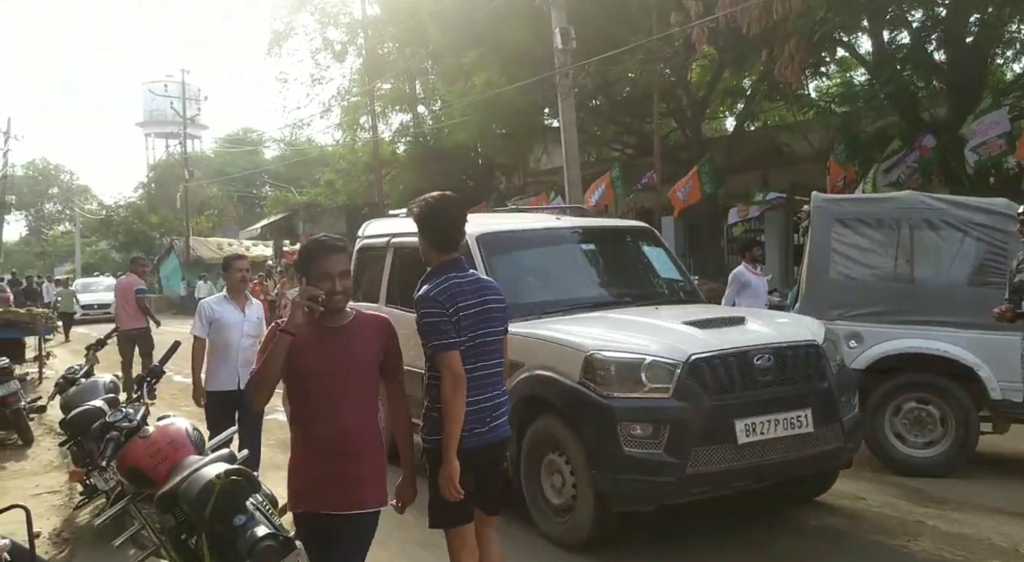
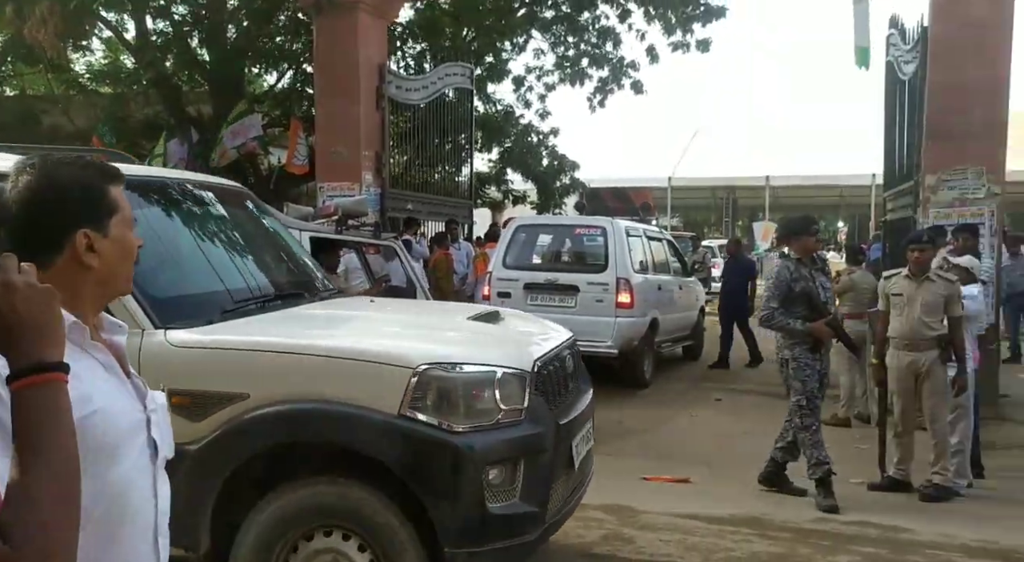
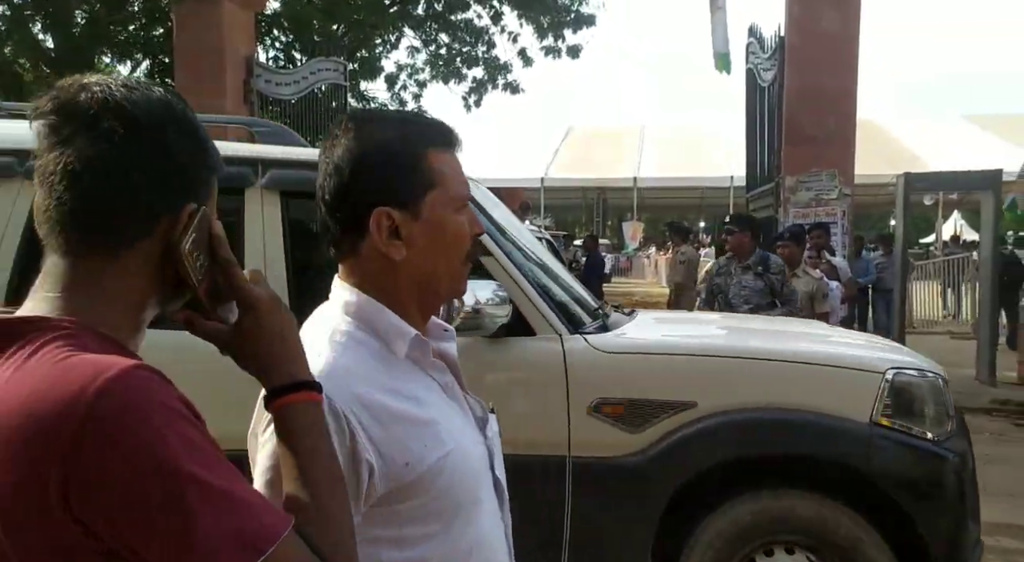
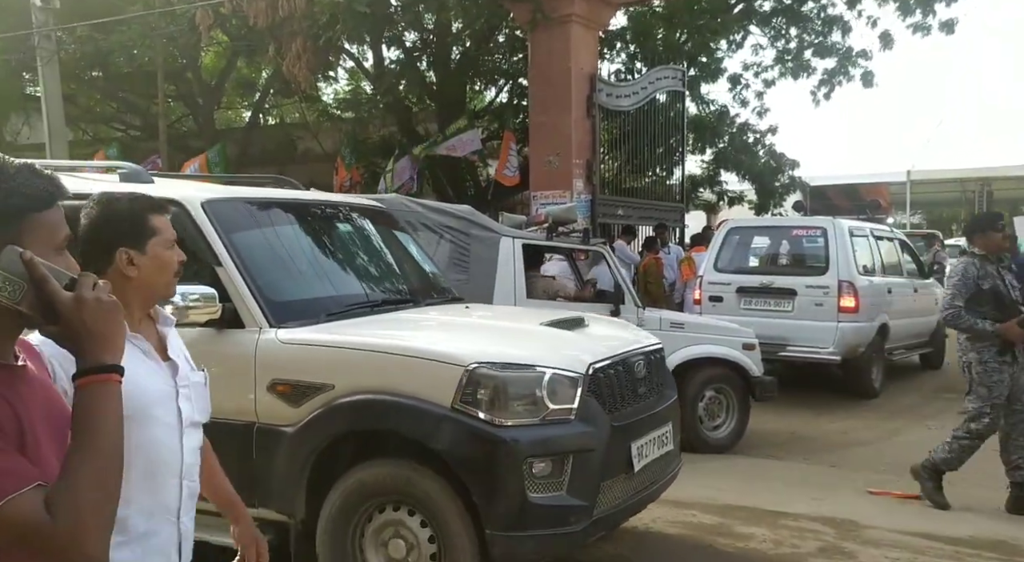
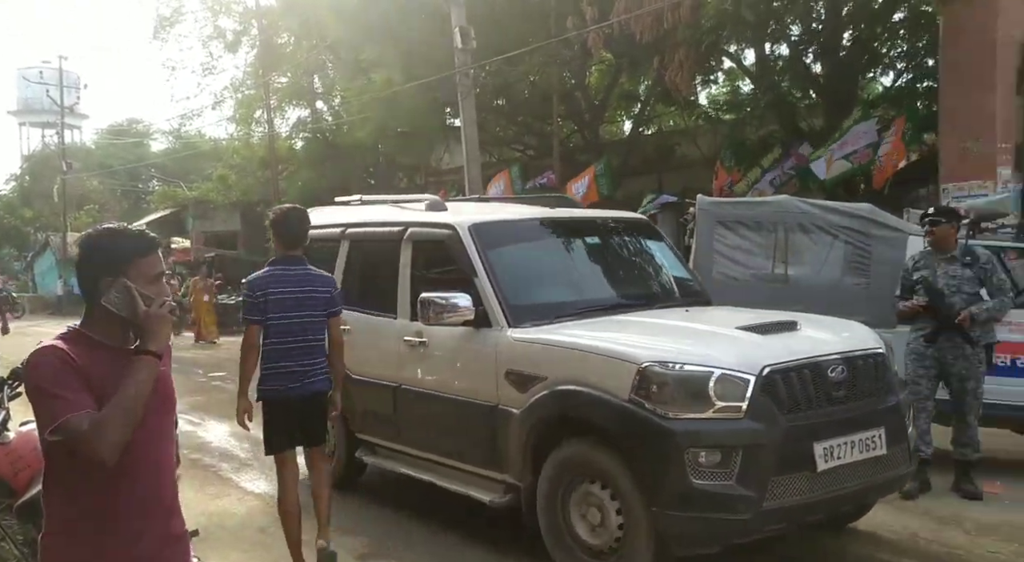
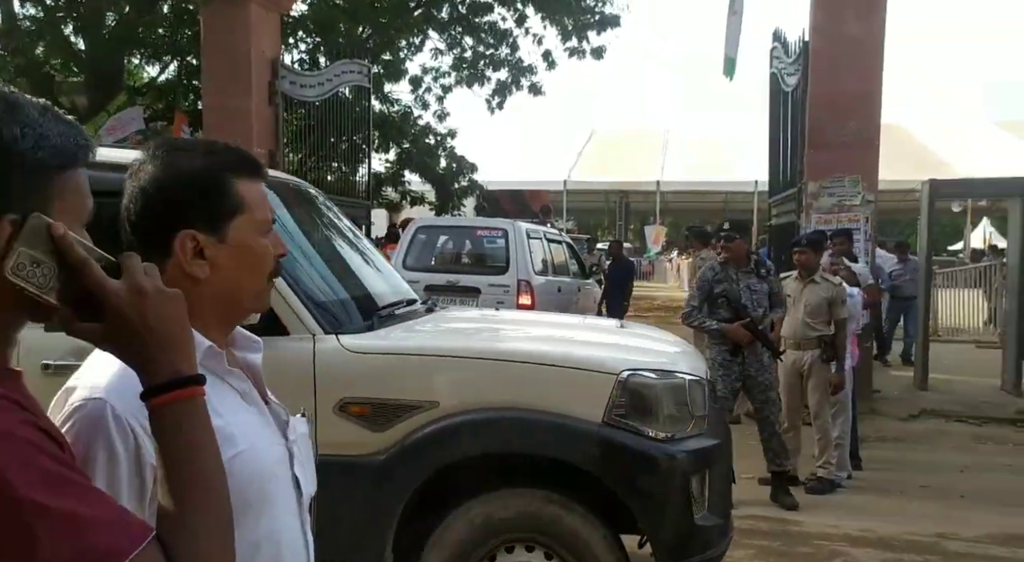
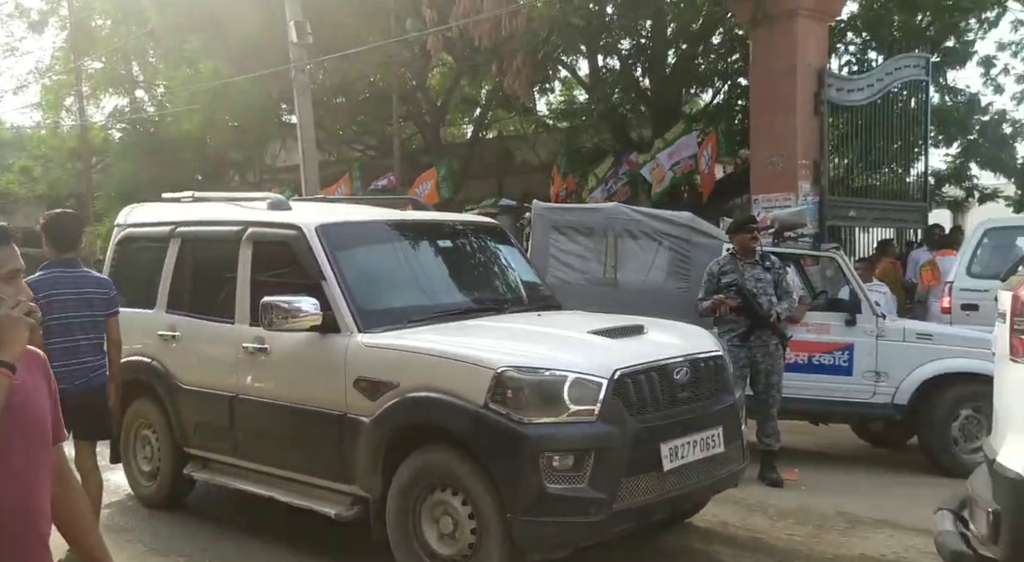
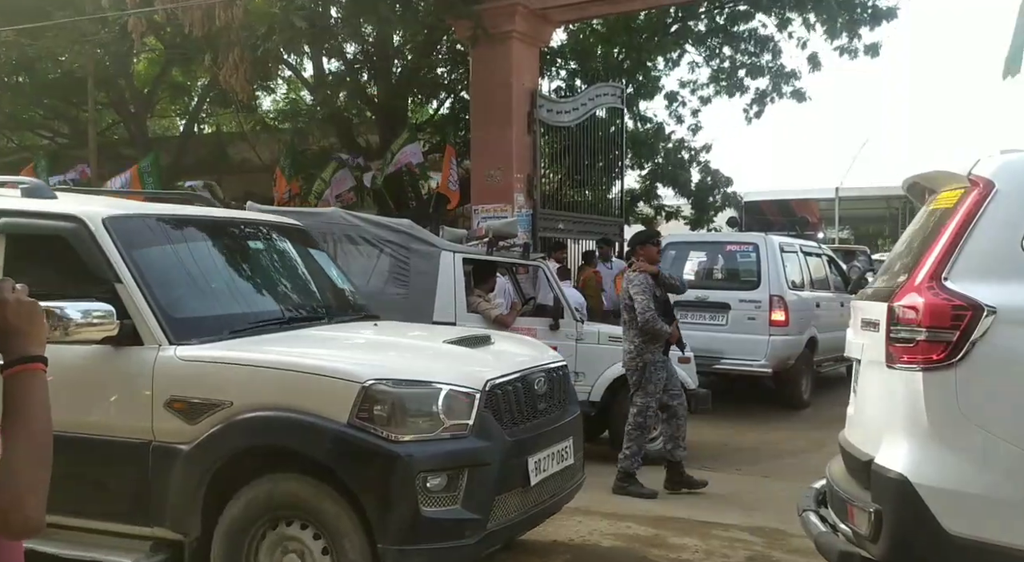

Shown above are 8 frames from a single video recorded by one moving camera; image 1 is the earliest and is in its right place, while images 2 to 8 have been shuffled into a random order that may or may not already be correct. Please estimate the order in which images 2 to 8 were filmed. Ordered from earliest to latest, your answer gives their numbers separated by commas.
5, 7, 8, 4, 2, 6, 3
